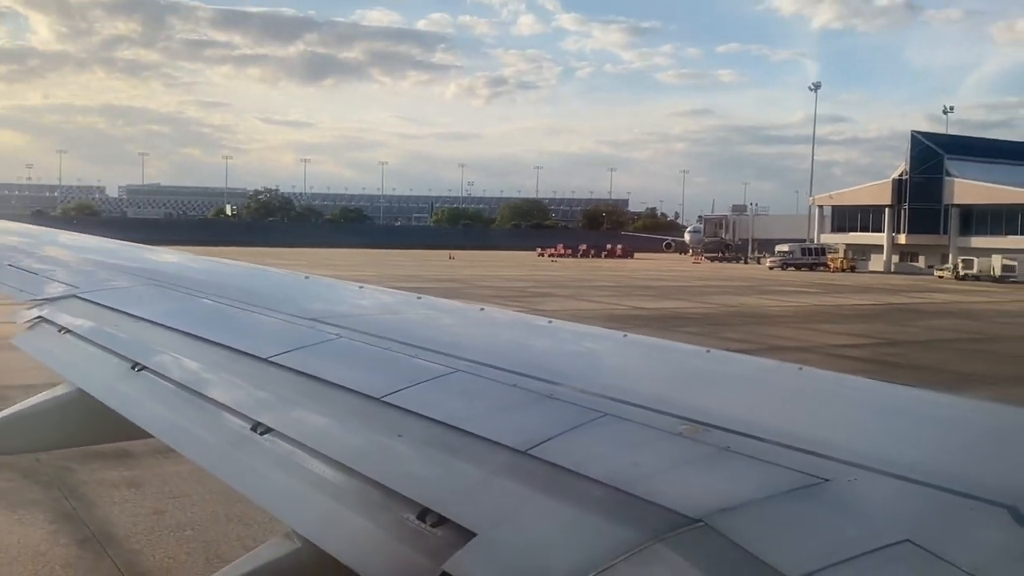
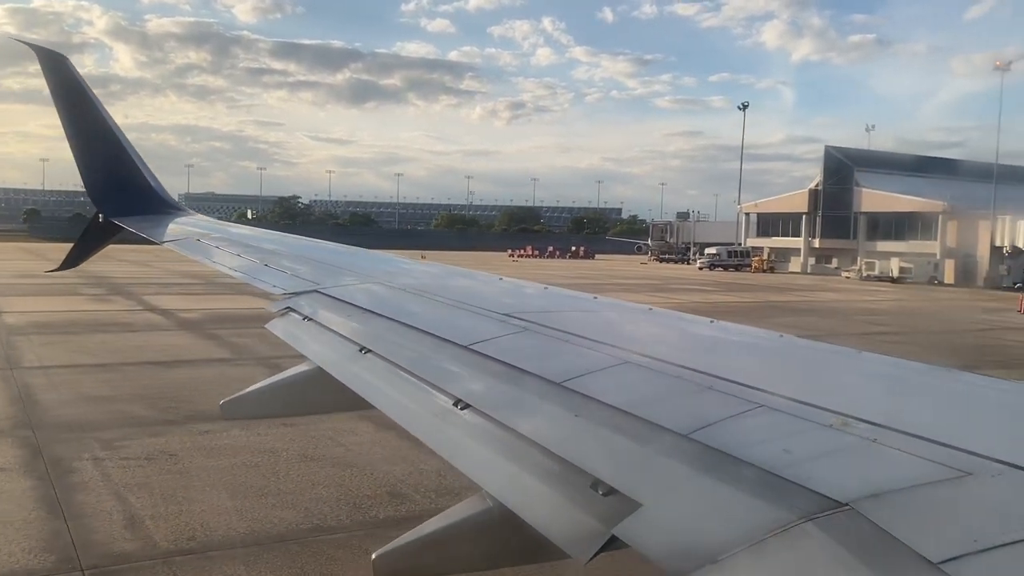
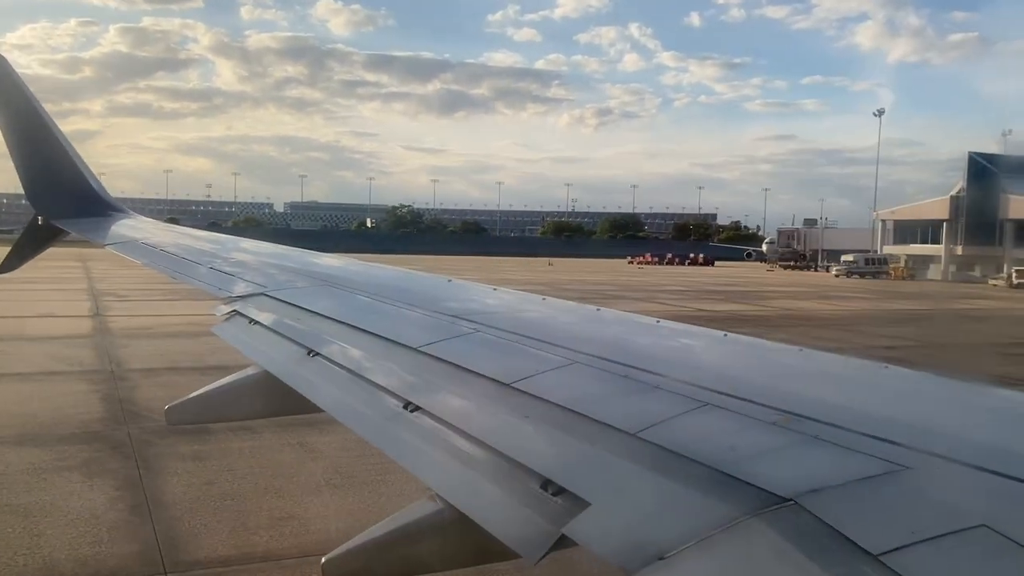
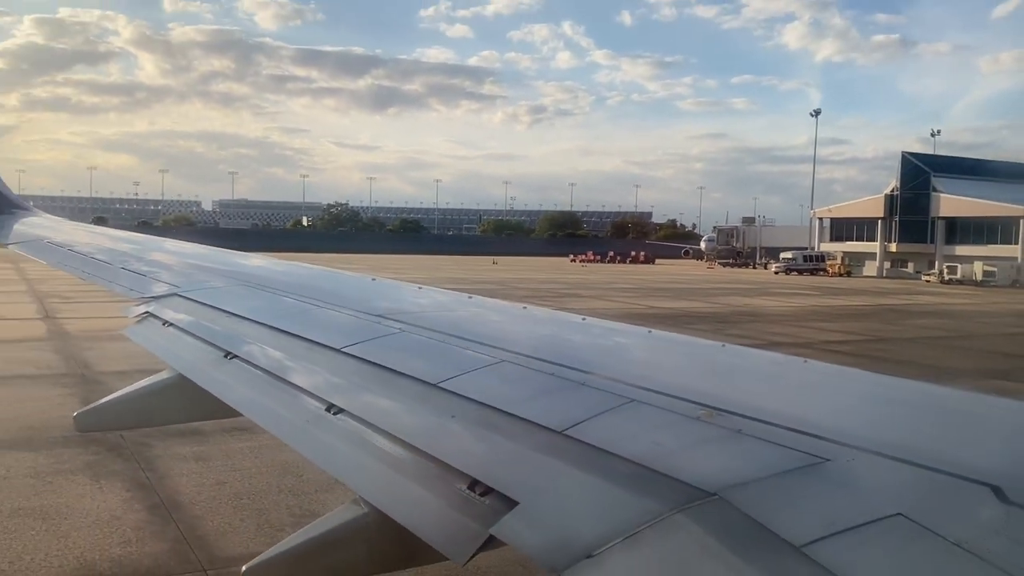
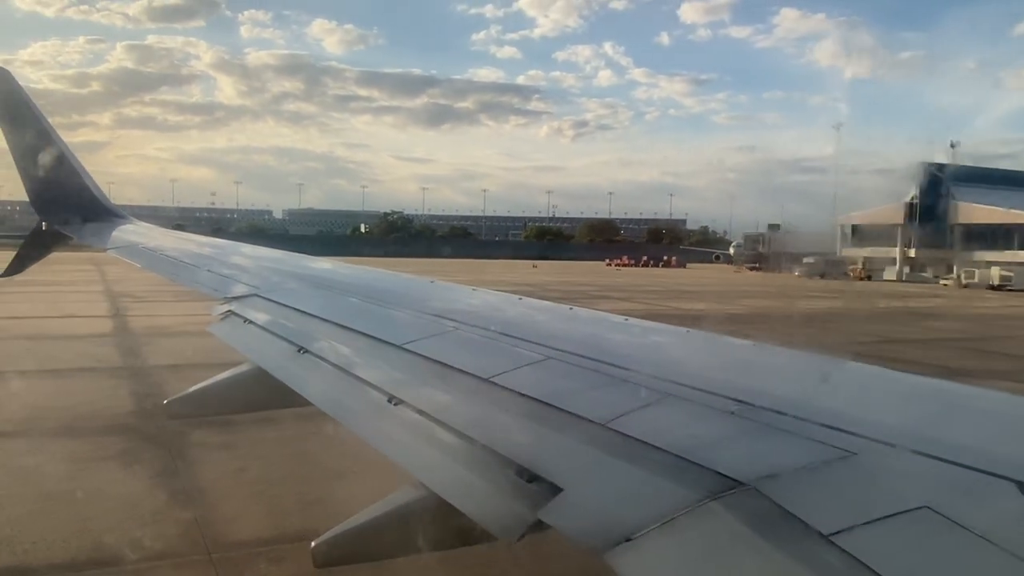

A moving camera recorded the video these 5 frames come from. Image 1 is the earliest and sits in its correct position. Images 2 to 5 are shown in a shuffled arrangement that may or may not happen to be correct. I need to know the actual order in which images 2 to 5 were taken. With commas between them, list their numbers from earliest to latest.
4, 5, 3, 2
